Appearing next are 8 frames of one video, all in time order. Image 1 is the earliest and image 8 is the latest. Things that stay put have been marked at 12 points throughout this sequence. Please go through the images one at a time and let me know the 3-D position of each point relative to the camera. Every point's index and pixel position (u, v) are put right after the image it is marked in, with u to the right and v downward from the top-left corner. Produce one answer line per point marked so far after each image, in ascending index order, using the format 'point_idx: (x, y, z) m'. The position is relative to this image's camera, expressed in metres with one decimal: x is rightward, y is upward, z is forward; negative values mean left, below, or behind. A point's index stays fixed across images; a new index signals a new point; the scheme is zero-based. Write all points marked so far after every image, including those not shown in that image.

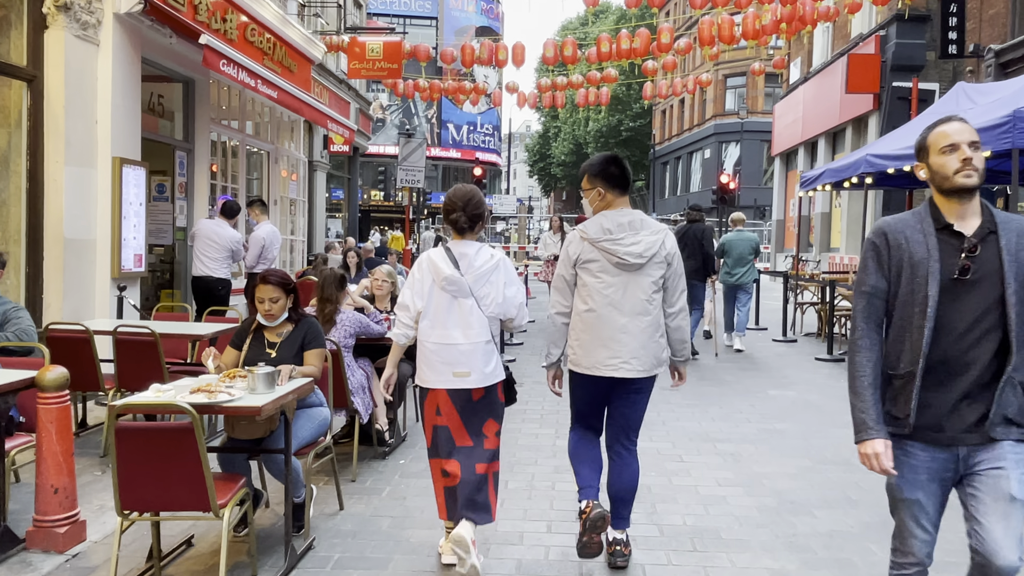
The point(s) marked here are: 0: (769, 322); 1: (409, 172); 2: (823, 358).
0: (+4.8, -0.6, +15.0) m
1: (-2.5, +2.8, +19.5) m
2: (+4.2, -0.9, +10.8) m
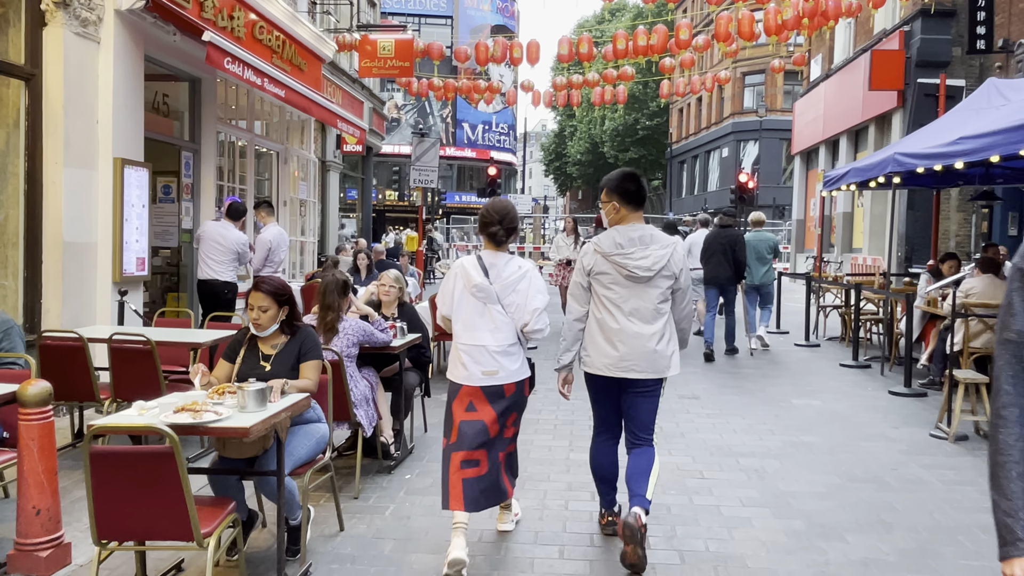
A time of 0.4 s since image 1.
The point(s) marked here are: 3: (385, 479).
0: (+5.1, -0.7, +14.6) m
1: (-2.1, +2.8, +19.3) m
2: (+4.4, -1.0, +10.4) m
3: (-0.9, -1.3, +5.6) m
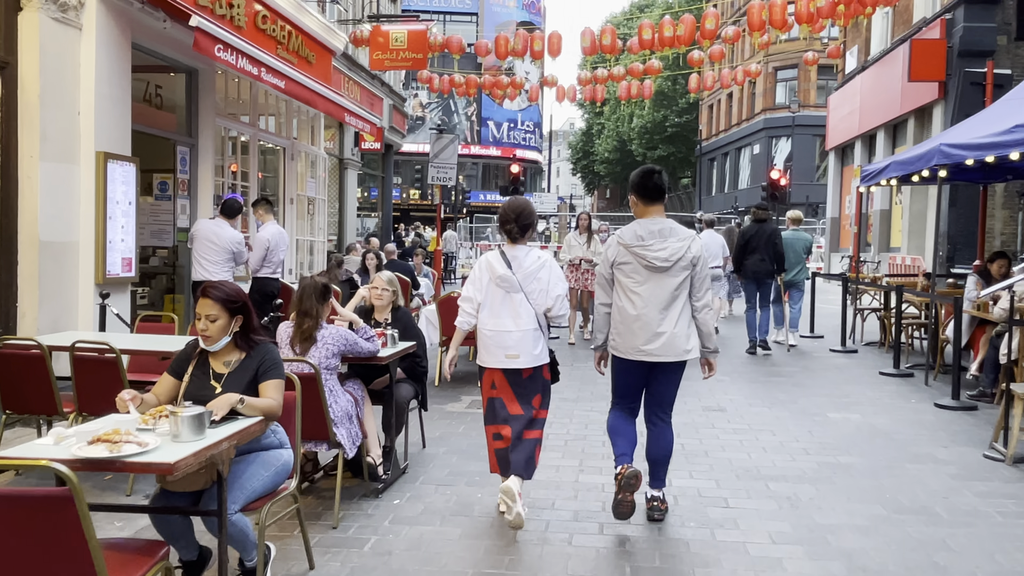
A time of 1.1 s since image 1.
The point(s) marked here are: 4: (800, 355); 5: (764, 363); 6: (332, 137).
0: (+5.4, -0.7, +13.8) m
1: (-1.6, +2.8, +18.7) m
2: (+4.5, -1.0, +9.7) m
3: (-0.9, -1.4, +5.1) m
4: (+4.1, -0.9, +11.5) m
5: (+3.4, -1.0, +10.7) m
6: (-4.5, +3.8, +20.3) m
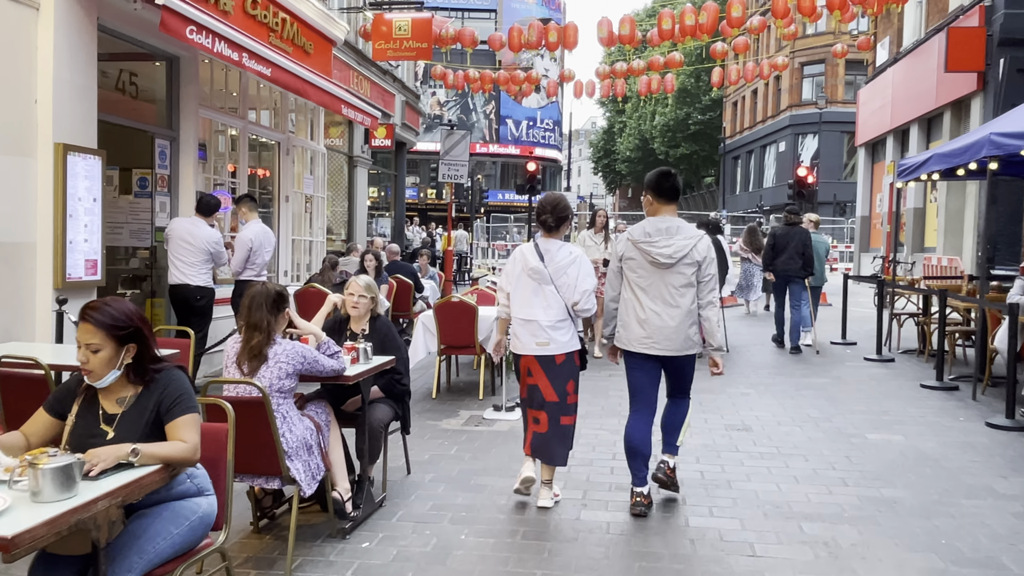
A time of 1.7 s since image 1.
0: (+5.5, -0.8, +12.9) m
1: (-1.3, +2.7, +18.0) m
2: (+4.6, -1.1, +8.8) m
3: (-1.0, -1.4, +4.3) m
4: (+4.2, -1.0, +10.6) m
5: (+3.5, -1.0, +9.9) m
6: (-4.2, +3.8, +19.7) m
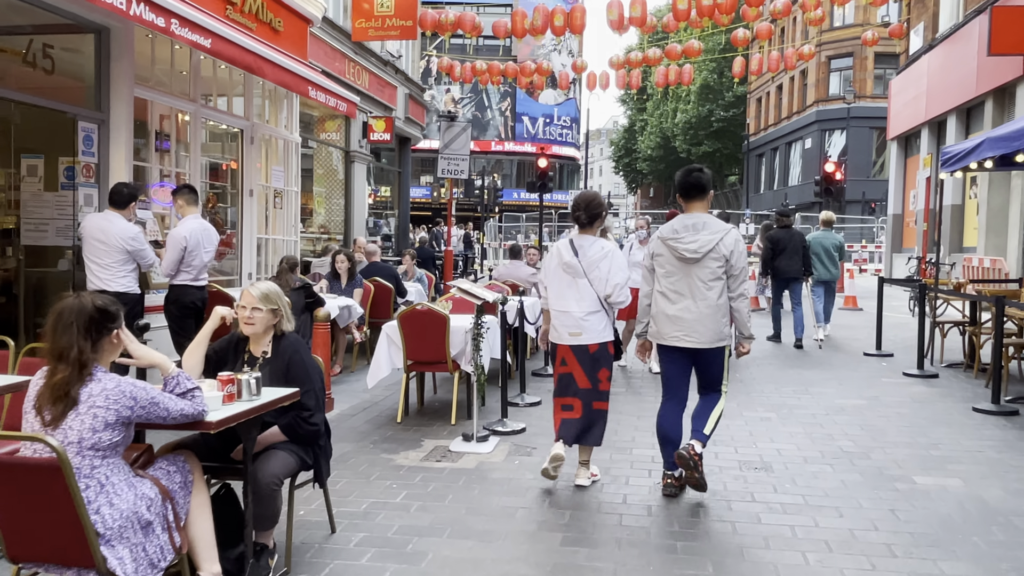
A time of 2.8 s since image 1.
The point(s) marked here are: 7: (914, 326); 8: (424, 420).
0: (+5.5, -0.8, +11.5) m
1: (-1.2, +2.7, +16.9) m
2: (+4.4, -1.1, +7.5) m
3: (-1.3, -1.5, +3.2) m
4: (+4.1, -1.1, +9.3) m
5: (+3.3, -1.1, +8.6) m
6: (-4.0, +3.7, +18.6) m
7: (+6.7, -0.6, +13.3) m
8: (-0.8, -1.2, +7.2) m
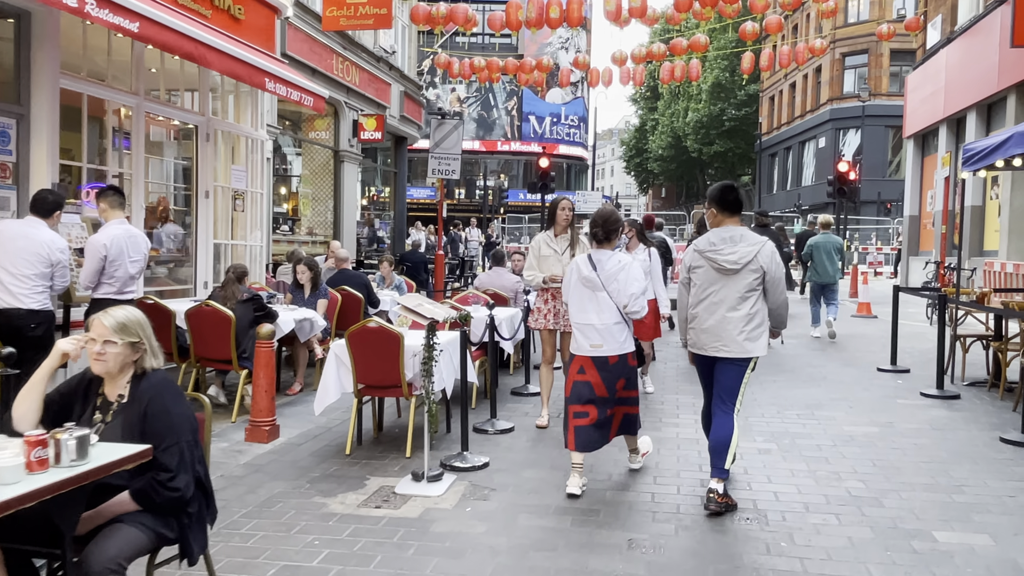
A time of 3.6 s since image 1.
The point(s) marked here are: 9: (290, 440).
0: (+5.3, -0.9, +10.6) m
1: (-1.4, +2.5, +16.1) m
2: (+4.1, -1.2, +6.6) m
3: (-1.6, -1.6, +2.4) m
4: (+3.8, -1.2, +8.4) m
5: (+3.0, -1.2, +7.7) m
6: (-4.1, +3.6, +17.8) m
7: (+6.5, -0.8, +12.4) m
8: (-1.1, -1.3, +6.3) m
9: (-1.8, -1.3, +6.7) m
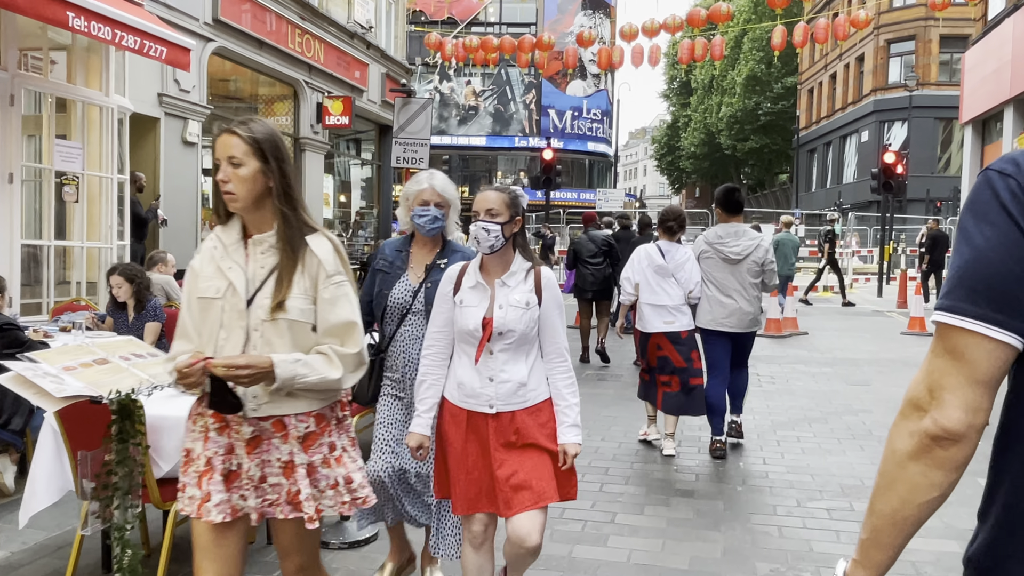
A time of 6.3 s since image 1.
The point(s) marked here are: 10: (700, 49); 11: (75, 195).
0: (+4.6, -1.1, +7.8) m
1: (-1.7, +2.4, +13.6) m
2: (+3.3, -1.4, +3.9) m
3: (-2.6, -1.7, -0.1) m
4: (+3.1, -1.3, +5.7) m
5: (+2.3, -1.4, +5.0) m
6: (-4.4, +3.4, +15.5) m
7: (+5.9, -0.9, +9.5) m
8: (-1.9, -1.4, +3.8) m
9: (-2.6, -1.4, +4.2) m
10: (+4.3, +5.6, +18.6) m
11: (-4.0, +0.9, +7.5) m
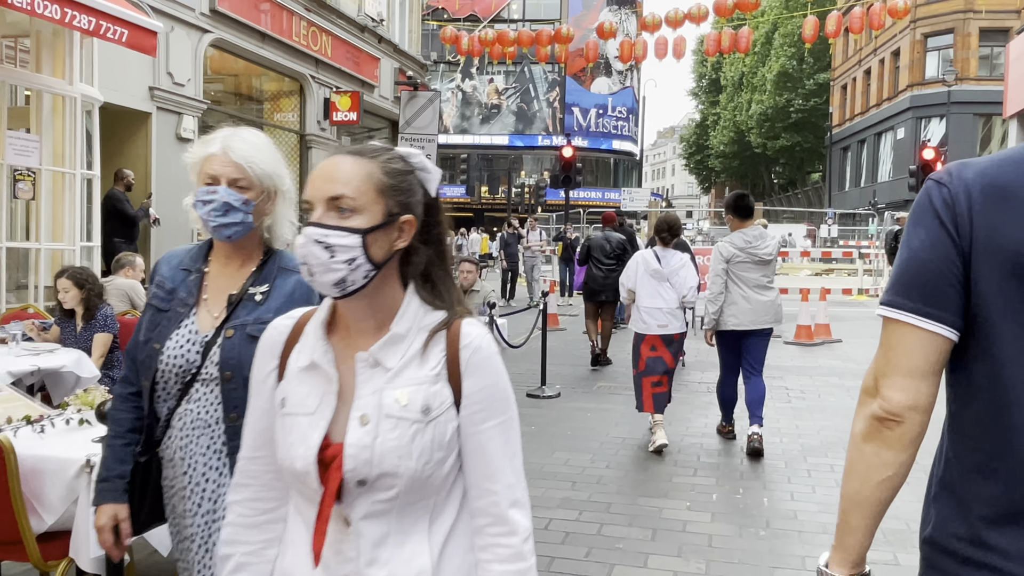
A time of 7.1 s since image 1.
0: (+4.6, -1.2, +6.9) m
1: (-1.5, +2.3, +12.9) m
2: (+3.2, -1.5, +3.0) m
3: (-2.9, -1.8, -0.7) m
4: (+3.0, -1.4, +4.8) m
5: (+2.2, -1.4, +4.2) m
6: (-4.1, +3.4, +14.9) m
7: (+6.0, -1.0, +8.6) m
8: (-2.0, -1.5, +3.2) m
9: (-2.8, -1.5, +3.6) m
10: (+4.7, +5.5, +17.7) m
11: (-4.0, +0.8, +6.9) m
